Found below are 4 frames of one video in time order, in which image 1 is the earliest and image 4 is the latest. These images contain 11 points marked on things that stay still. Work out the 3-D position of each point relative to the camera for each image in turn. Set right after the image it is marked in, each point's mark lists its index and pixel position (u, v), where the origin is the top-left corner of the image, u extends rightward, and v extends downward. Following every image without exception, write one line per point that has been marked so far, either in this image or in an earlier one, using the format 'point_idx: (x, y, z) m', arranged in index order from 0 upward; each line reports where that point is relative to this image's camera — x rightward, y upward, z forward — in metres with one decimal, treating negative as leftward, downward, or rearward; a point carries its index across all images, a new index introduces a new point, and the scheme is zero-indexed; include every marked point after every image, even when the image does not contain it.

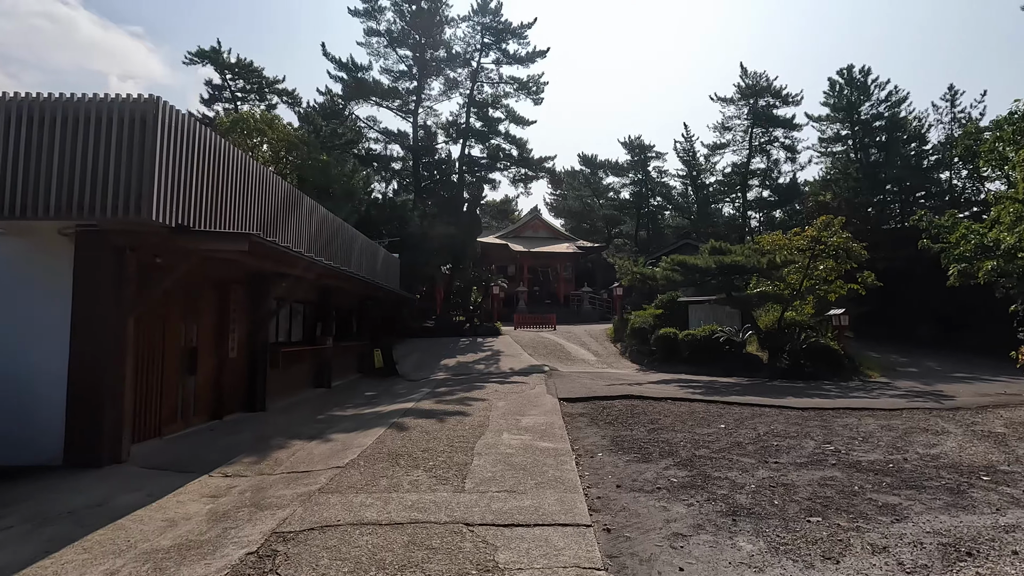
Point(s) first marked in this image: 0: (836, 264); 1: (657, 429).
0: (+8.4, +0.6, +14.1) m
1: (+2.0, -2.0, +7.5) m
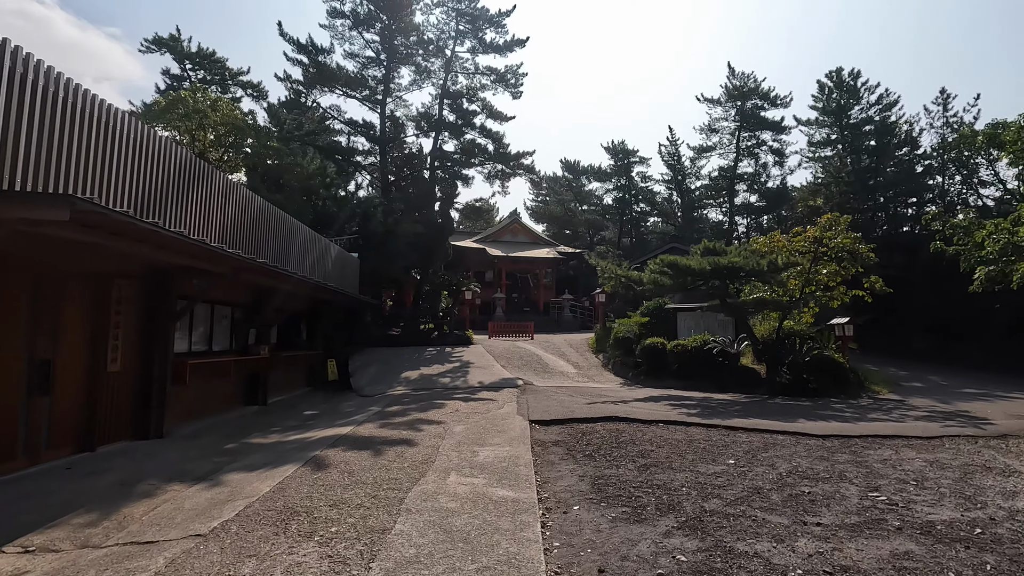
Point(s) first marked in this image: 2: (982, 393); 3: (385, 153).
0: (+7.7, +0.4, +12.7) m
1: (+1.5, -1.9, +5.9) m
2: (+11.5, -2.6, +13.2) m
3: (-4.7, +5.0, +19.9) m
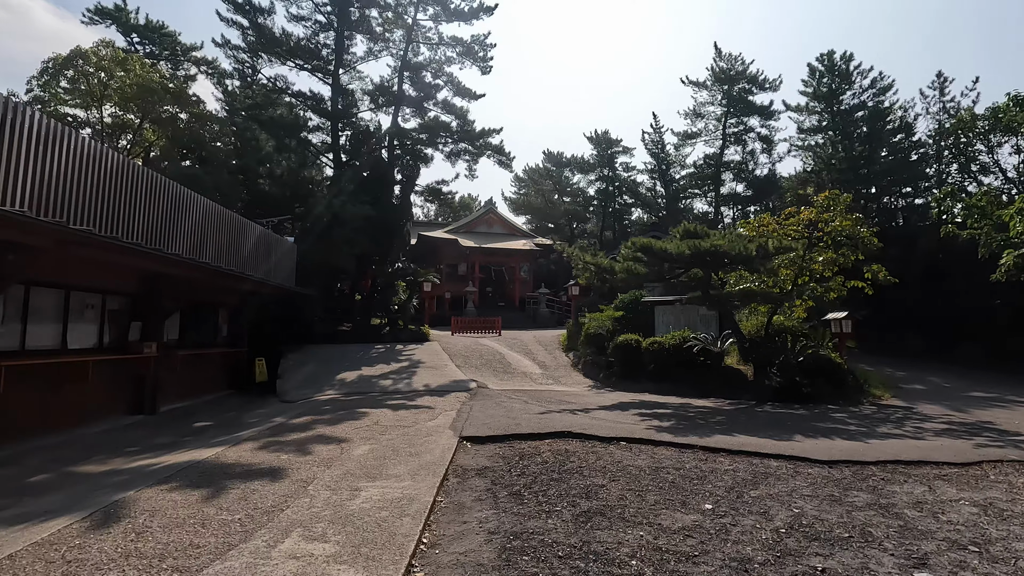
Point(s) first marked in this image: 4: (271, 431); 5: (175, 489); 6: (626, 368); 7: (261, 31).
0: (+6.7, +0.7, +11.1) m
1: (+0.6, -1.7, +4.1) m
2: (+10.5, -2.4, +11.7) m
3: (-5.9, +5.3, +18.0) m
4: (-3.2, -1.9, +7.2) m
5: (-2.9, -1.7, +4.6) m
6: (+2.6, -1.8, +12.5) m
7: (-8.0, +8.2, +17.2) m
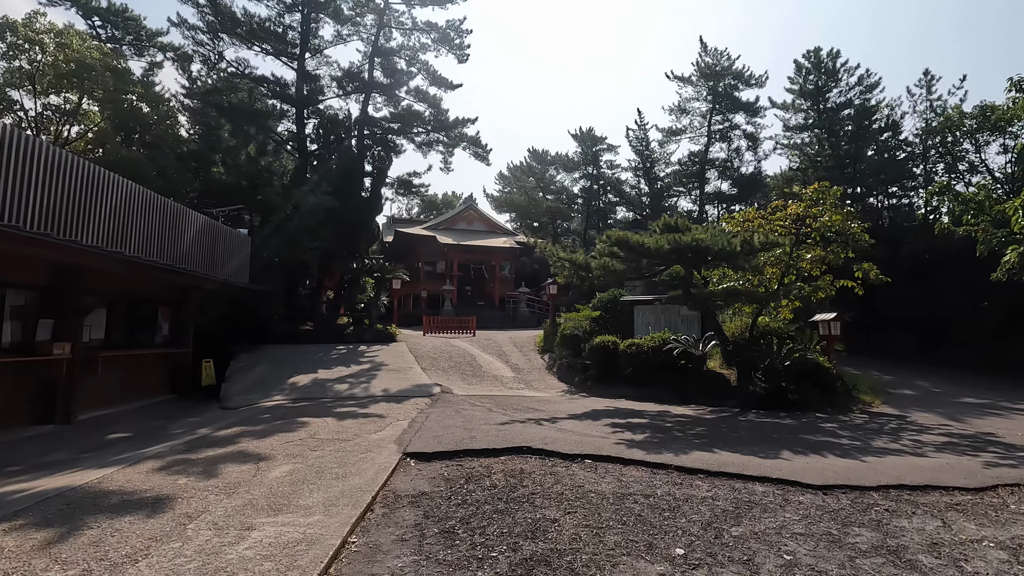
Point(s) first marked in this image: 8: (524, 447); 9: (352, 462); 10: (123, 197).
0: (+6.1, +0.7, +10.4) m
1: (+0.1, -1.7, +3.3) m
2: (+9.8, -2.4, +11.1) m
3: (-6.6, +5.4, +17.0) m
4: (-3.8, -1.8, +6.2) m
5: (-3.4, -1.6, +3.6) m
6: (+2.0, -1.8, +11.7) m
7: (-8.7, +8.3, +16.1) m
8: (+0.2, -1.8, +6.1) m
9: (-1.7, -1.8, +5.6) m
10: (-6.9, +1.7, +9.6) m
